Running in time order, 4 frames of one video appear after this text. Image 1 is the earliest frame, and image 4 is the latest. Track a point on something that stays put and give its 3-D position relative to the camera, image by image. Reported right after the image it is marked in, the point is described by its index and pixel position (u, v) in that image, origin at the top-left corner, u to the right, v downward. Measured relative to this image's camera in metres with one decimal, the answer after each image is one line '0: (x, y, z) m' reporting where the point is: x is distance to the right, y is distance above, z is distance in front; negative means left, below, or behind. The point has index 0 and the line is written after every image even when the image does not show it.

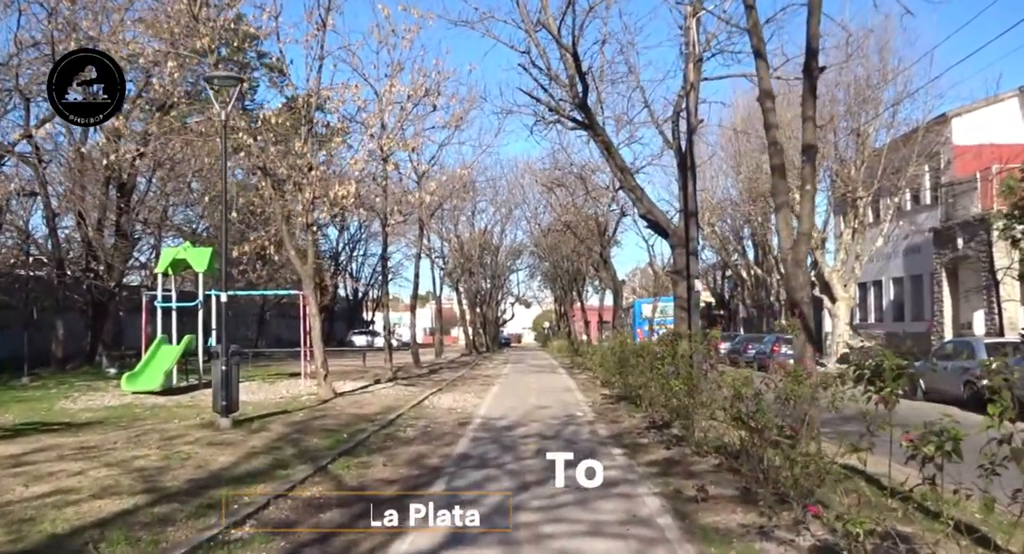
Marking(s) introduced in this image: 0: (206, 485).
0: (-2.9, -2.0, +8.8) m
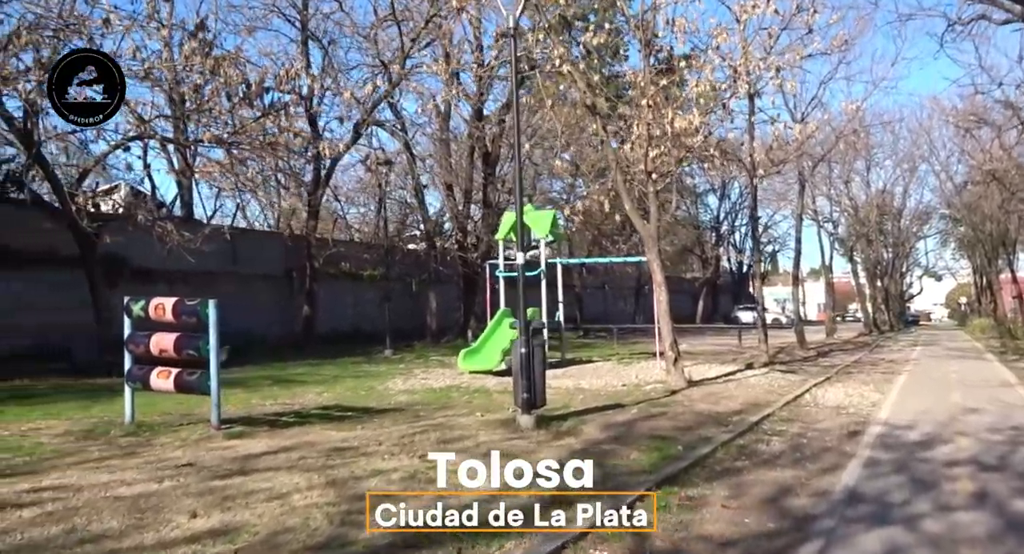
0: (-0.6, -1.6, +5.7) m
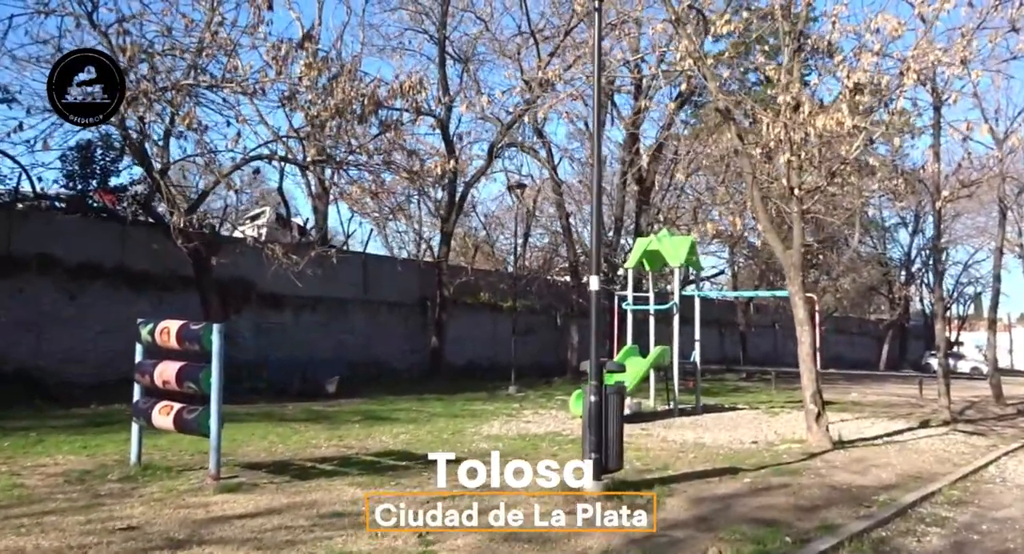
0: (-0.9, -1.7, +3.7) m
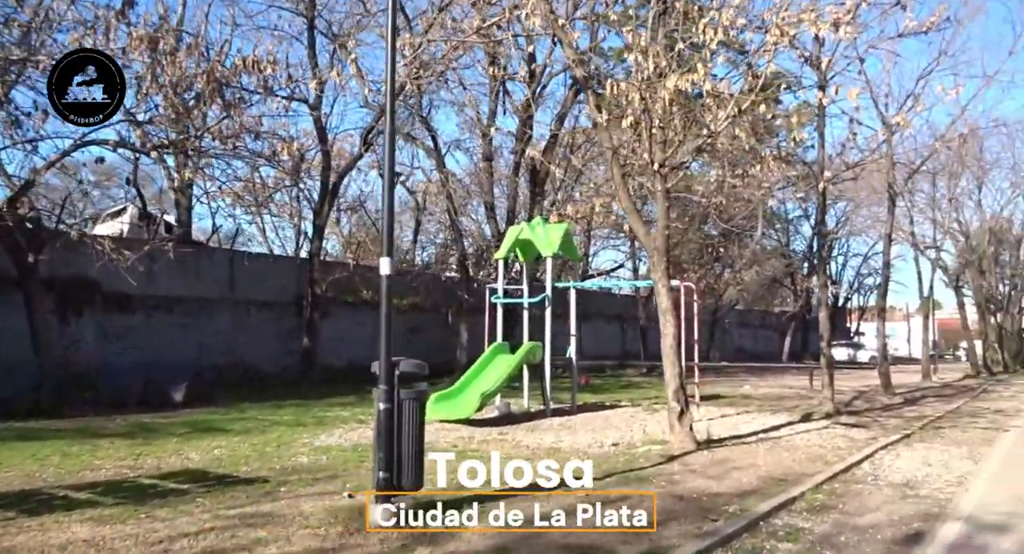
0: (-2.2, -1.6, +2.2) m
